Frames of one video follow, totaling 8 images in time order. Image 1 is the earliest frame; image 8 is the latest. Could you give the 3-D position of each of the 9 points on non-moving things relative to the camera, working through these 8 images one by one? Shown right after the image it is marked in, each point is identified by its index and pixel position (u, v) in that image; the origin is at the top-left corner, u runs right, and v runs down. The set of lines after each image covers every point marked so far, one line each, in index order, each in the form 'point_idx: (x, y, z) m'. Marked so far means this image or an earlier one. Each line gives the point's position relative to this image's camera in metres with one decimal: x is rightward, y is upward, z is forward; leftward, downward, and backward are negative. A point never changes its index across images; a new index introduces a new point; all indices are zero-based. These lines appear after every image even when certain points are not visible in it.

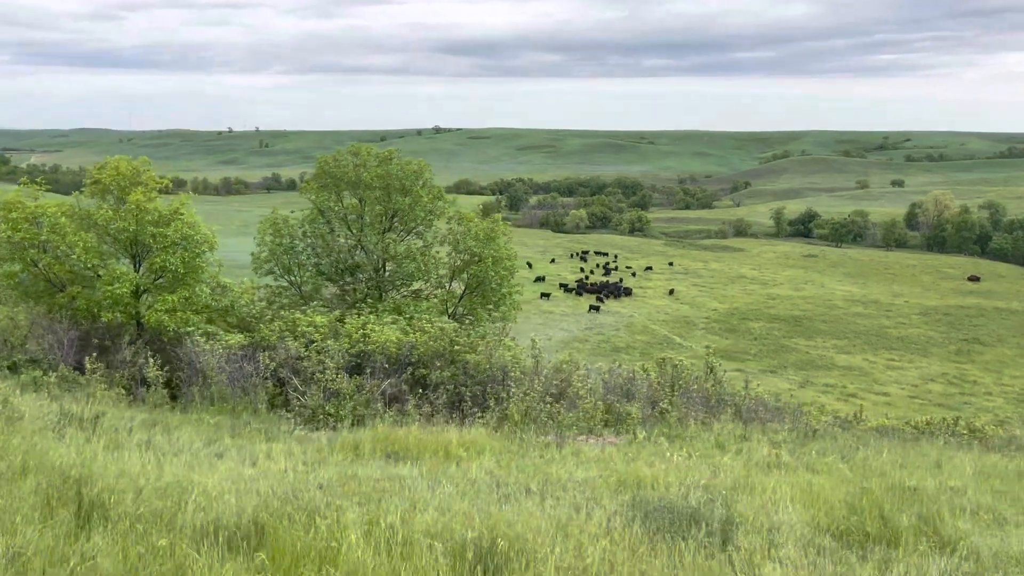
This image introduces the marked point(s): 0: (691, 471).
0: (+1.3, -1.3, +6.1) m
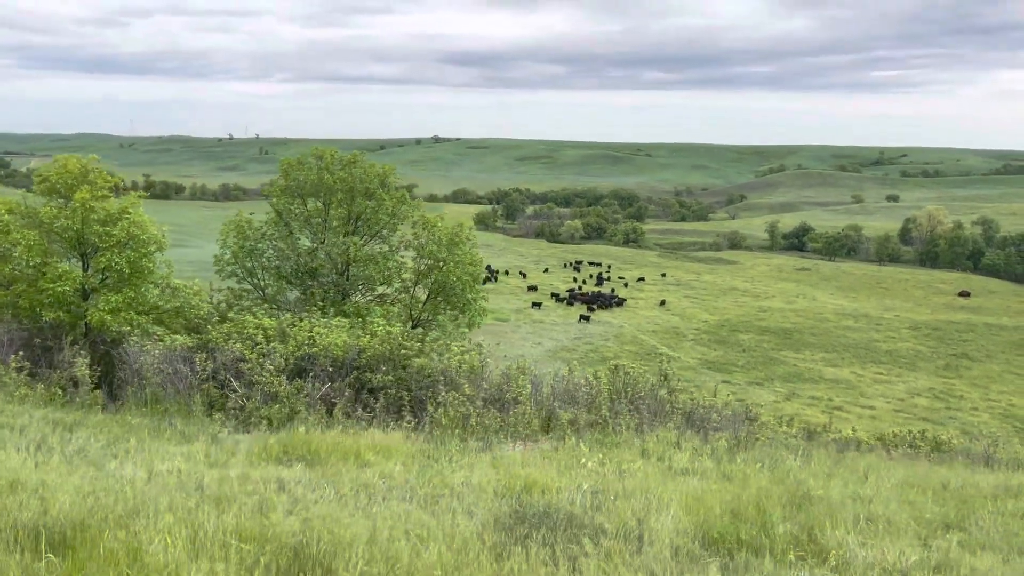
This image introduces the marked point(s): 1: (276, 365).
0: (+0.6, -1.4, +6.0) m
1: (-3.0, -1.0, +10.7) m
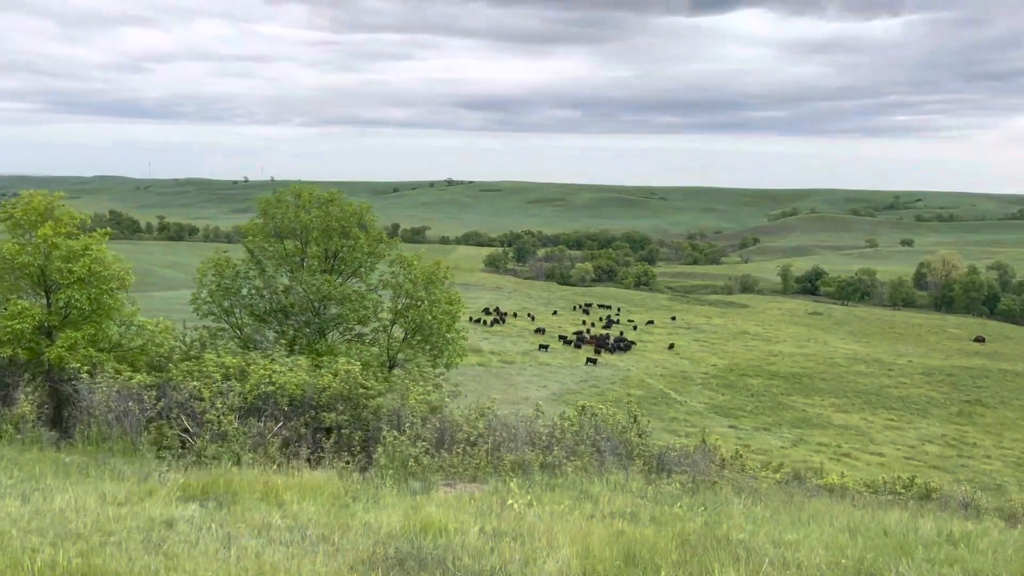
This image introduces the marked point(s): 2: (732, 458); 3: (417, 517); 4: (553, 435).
0: (-0.1, -1.6, +5.8) m
1: (-3.5, -1.4, +10.5) m
2: (+4.8, -3.7, +18.7) m
3: (-0.7, -1.6, +5.8) m
4: (+0.6, -2.0, +11.3) m
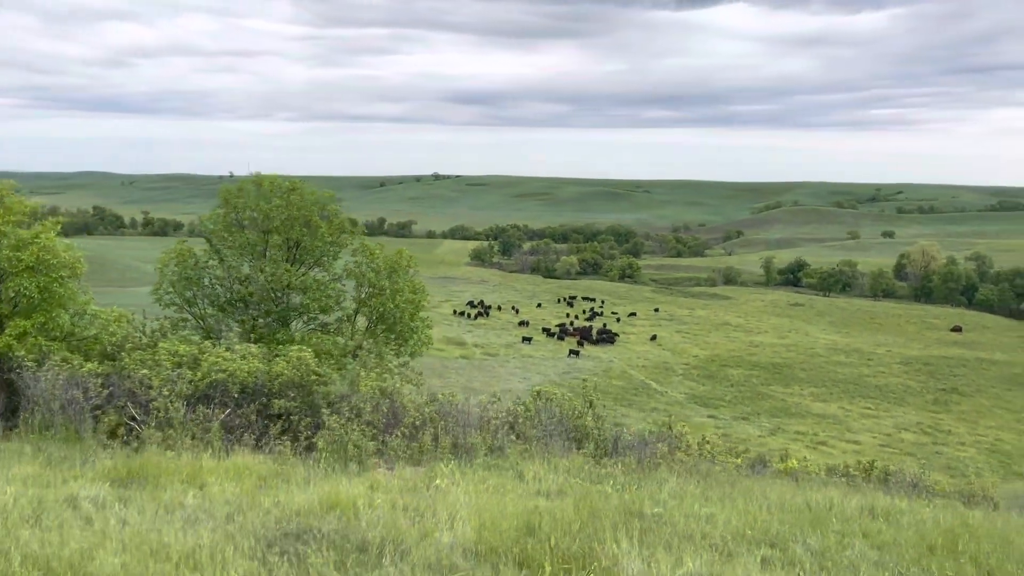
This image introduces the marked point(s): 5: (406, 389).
0: (-0.6, -1.4, +5.8) m
1: (-4.2, -1.3, +10.5) m
2: (+4.0, -3.4, +18.8) m
3: (-1.2, -1.4, +5.8) m
4: (-0.1, -1.8, +11.4) m
5: (-1.6, -1.5, +12.7) m
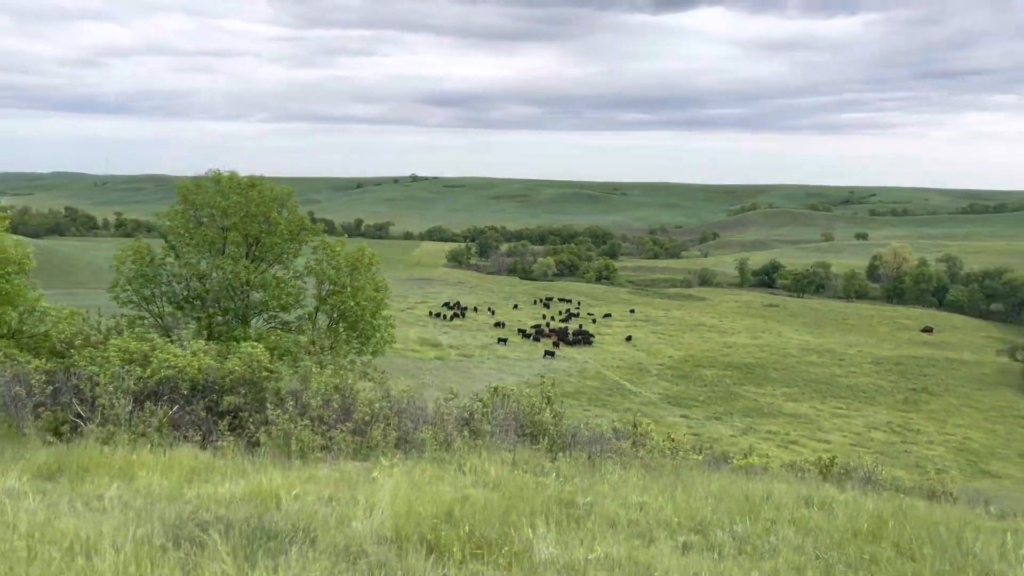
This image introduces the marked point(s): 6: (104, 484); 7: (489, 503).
0: (-1.1, -1.4, +5.8) m
1: (-4.7, -1.2, +10.3) m
2: (+3.2, -3.4, +18.8) m
3: (-1.7, -1.3, +5.7) m
4: (-0.7, -1.7, +11.3) m
5: (-2.3, -1.4, +12.6) m
6: (-2.8, -1.3, +5.7) m
7: (-0.2, -1.3, +5.2) m
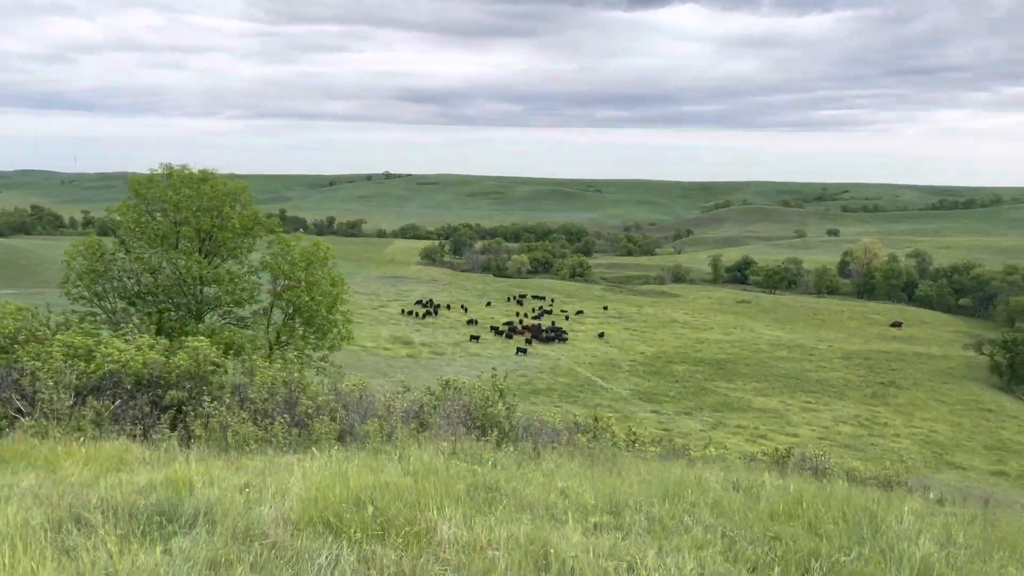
0: (-1.6, -1.3, +5.7) m
1: (-5.4, -1.1, +10.2) m
2: (+2.3, -3.2, +18.9) m
3: (-2.2, -1.3, +5.6) m
4: (-1.4, -1.6, +11.3) m
5: (-3.0, -1.3, +12.6) m
6: (-3.3, -1.2, +5.6) m
7: (-0.7, -1.2, +5.2) m
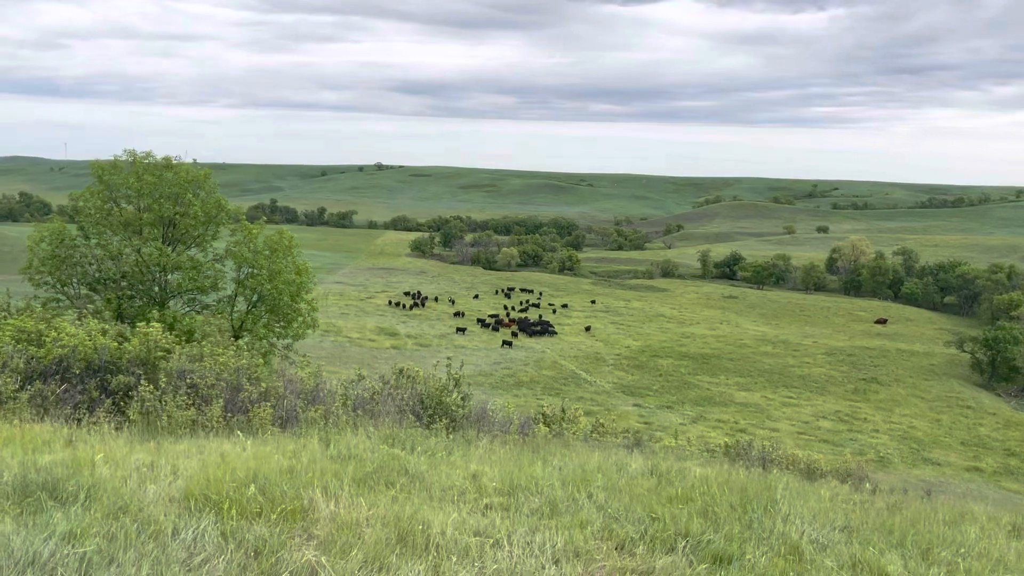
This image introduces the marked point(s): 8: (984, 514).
0: (-2.3, -1.2, +5.8) m
1: (-6.1, -0.9, +10.2) m
2: (+1.5, -3.1, +19.1) m
3: (-2.8, -1.1, +5.7) m
4: (-2.1, -1.5, +11.4) m
5: (-3.7, -1.2, +12.6) m
6: (-3.9, -1.1, +5.7) m
7: (-1.3, -1.1, +5.3) m
8: (+3.7, -1.8, +6.6) m
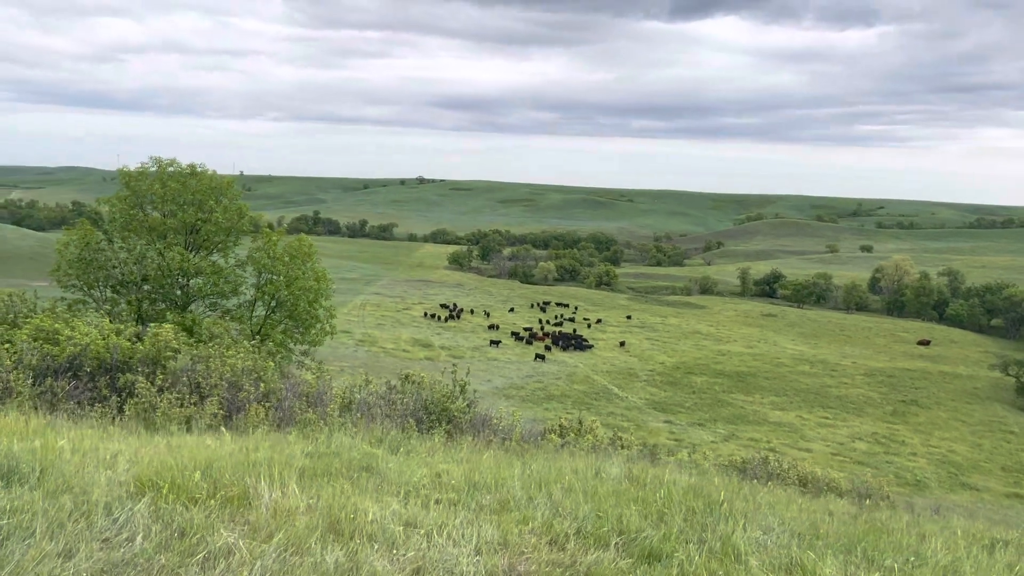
0: (-2.5, -1.1, +5.9) m
1: (-6.1, -0.9, +10.6) m
2: (+1.9, -3.3, +19.0) m
3: (-3.1, -1.1, +5.9) m
4: (-2.0, -1.5, +11.5) m
5: (-3.6, -1.2, +12.8) m
6: (-4.2, -1.0, +5.9) m
7: (-1.6, -1.1, +5.4) m
8: (+3.5, -1.9, +6.5) m
